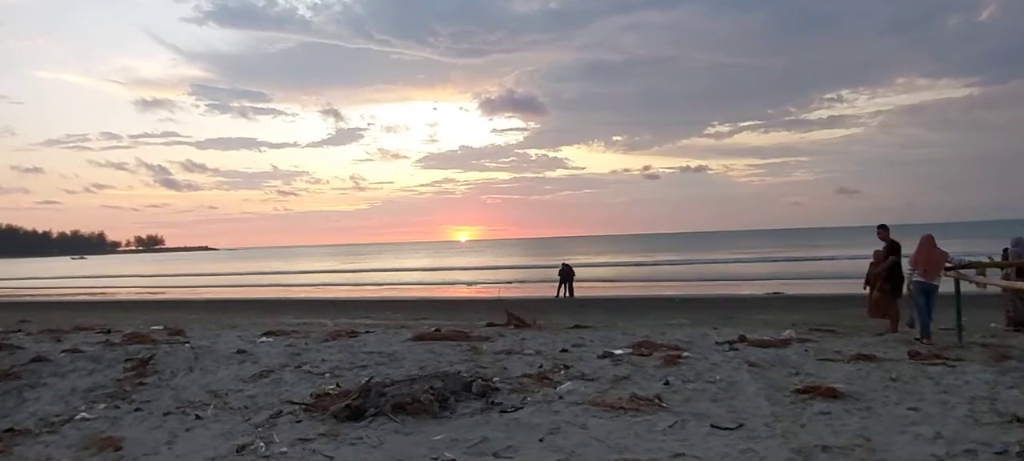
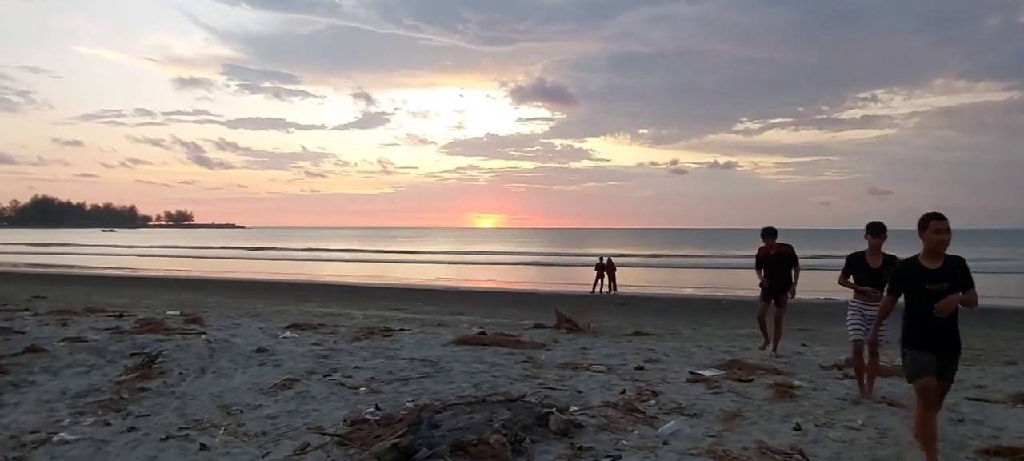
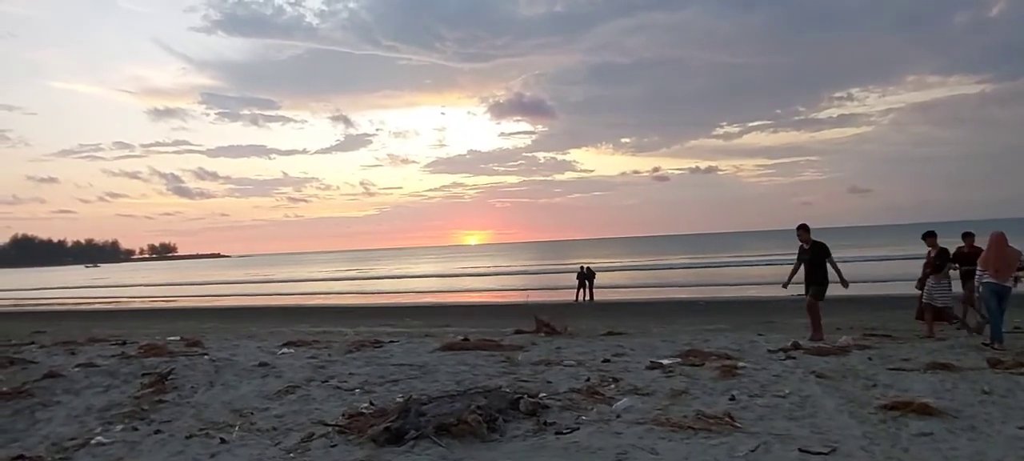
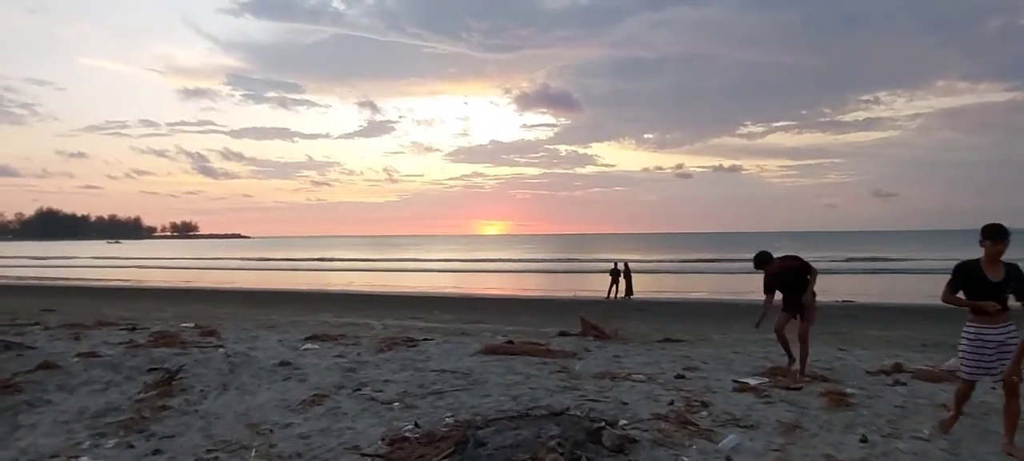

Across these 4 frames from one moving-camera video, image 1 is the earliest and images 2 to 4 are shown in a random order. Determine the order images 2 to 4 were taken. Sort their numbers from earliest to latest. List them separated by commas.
3, 2, 4
